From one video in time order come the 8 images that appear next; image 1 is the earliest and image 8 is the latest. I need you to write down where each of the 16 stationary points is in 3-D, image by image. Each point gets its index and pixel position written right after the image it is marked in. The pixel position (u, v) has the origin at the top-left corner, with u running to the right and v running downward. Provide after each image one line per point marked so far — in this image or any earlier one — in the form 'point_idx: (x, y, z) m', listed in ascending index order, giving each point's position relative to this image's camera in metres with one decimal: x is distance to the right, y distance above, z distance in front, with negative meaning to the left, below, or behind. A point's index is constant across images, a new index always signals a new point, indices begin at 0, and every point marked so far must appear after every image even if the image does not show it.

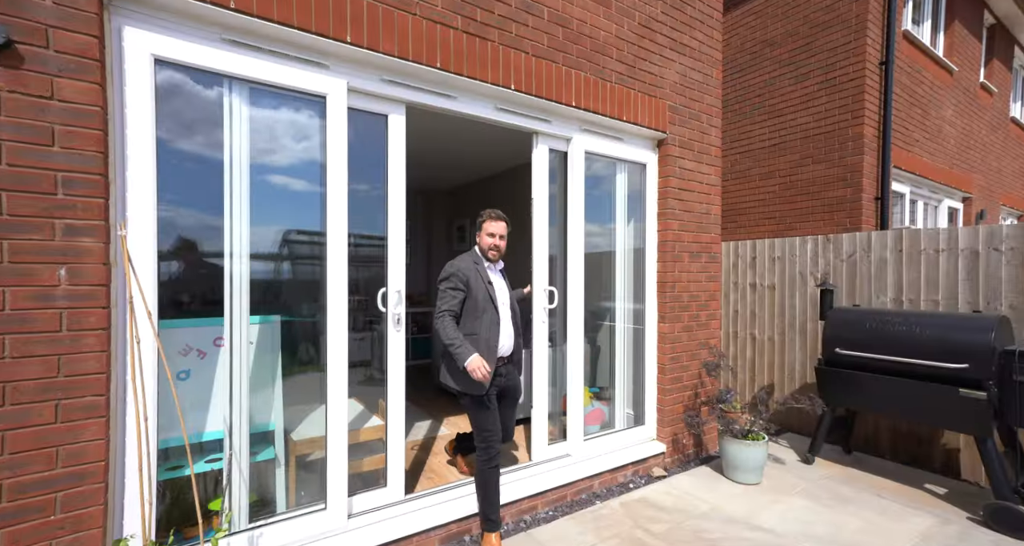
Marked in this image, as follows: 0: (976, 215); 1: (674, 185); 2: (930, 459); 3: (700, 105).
0: (+6.2, +0.8, +6.2) m
1: (+1.2, +0.7, +3.4) m
2: (+3.1, -1.4, +3.4) m
3: (+1.5, +1.3, +3.6) m
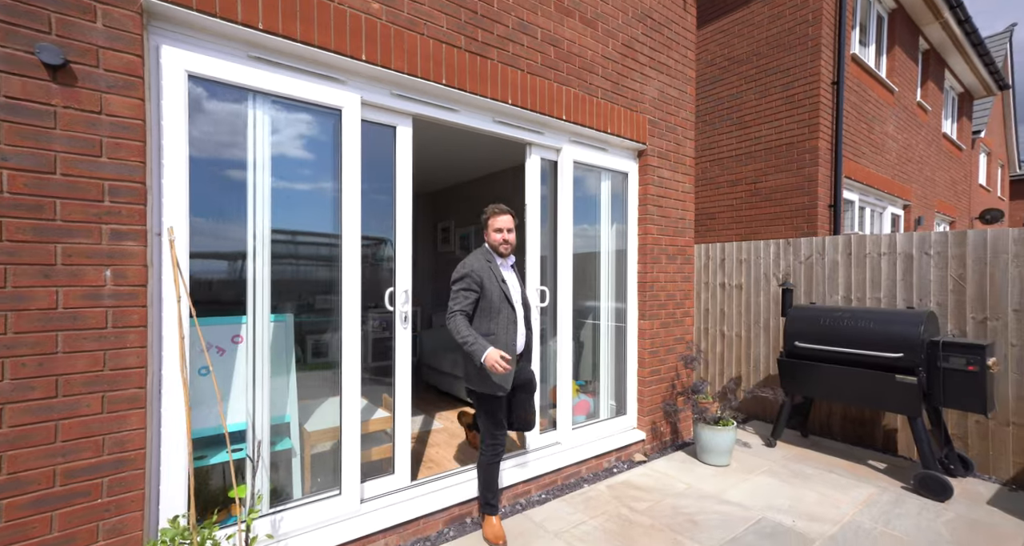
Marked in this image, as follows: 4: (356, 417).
0: (+6.0, +0.8, +6.8) m
1: (+1.2, +0.7, +3.7) m
2: (+3.0, -1.4, +3.8) m
3: (+1.4, +1.3, +3.9) m
4: (-0.8, -0.8, +2.4) m
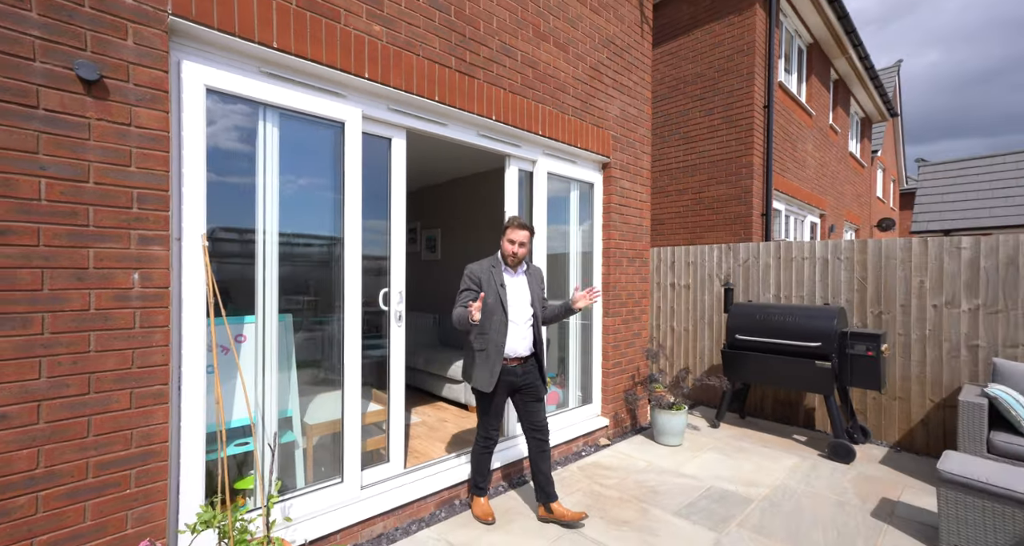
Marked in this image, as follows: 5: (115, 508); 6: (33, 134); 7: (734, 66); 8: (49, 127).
0: (+5.4, +0.8, +7.8) m
1: (+1.0, +0.6, +4.1) m
2: (+2.8, -1.4, +4.4) m
3: (+1.2, +1.3, +4.3) m
4: (-0.9, -0.8, +2.6) m
5: (-1.6, -0.9, +1.8) m
6: (-1.8, +0.5, +1.7) m
7: (+2.8, +2.6, +5.7) m
8: (-1.7, +0.5, +1.7) m
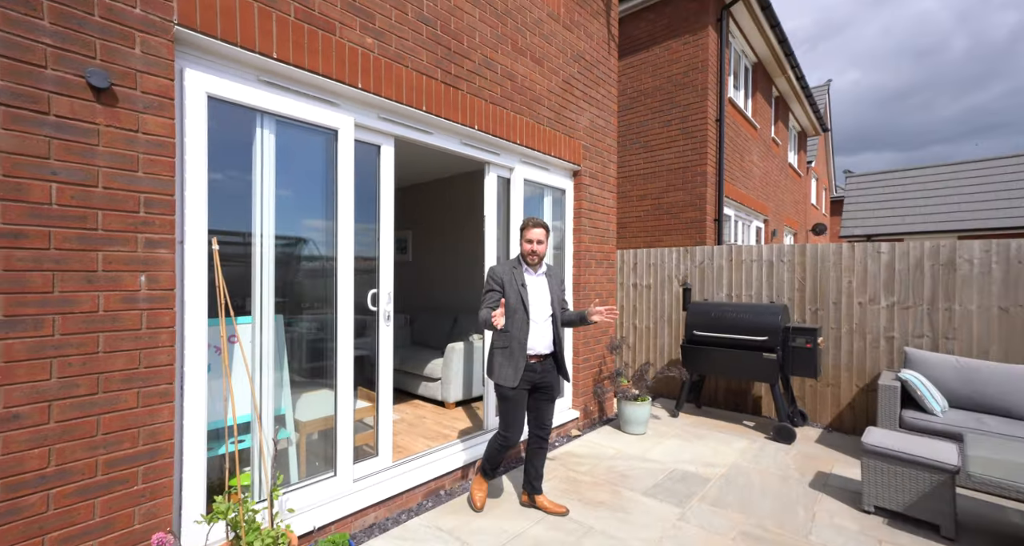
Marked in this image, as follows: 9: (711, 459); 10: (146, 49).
0: (+4.8, +0.7, +8.4) m
1: (+0.7, +0.6, +4.4) m
2: (+2.5, -1.4, +4.8) m
3: (+0.9, +1.3, +4.6) m
4: (-1.0, -0.8, +2.7) m
5: (-1.6, -1.0, +1.9) m
6: (-1.7, +0.5, +1.7) m
7: (+2.4, +2.6, +6.2) m
8: (-1.7, +0.5, +1.7) m
9: (+1.6, -1.5, +3.7) m
10: (-1.5, +0.9, +1.9) m
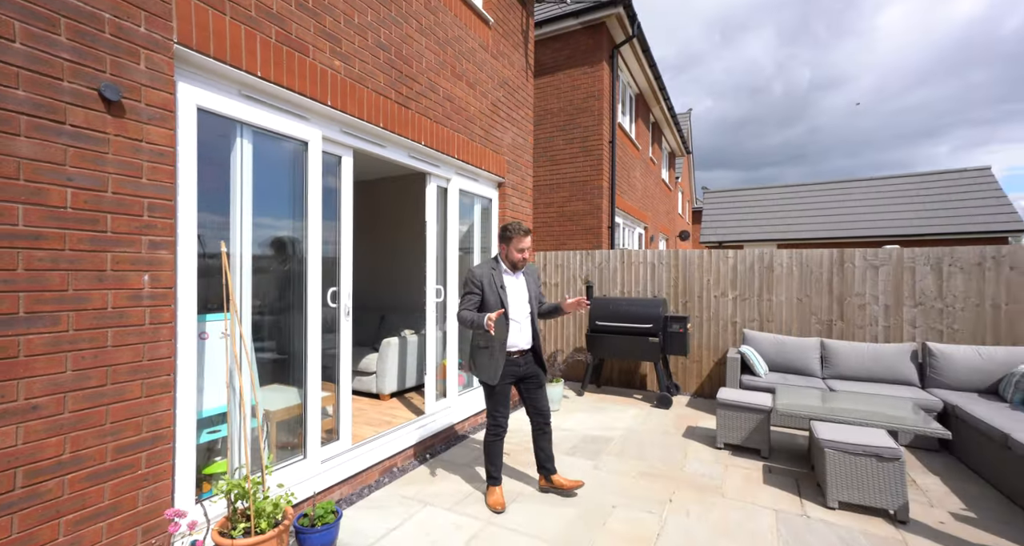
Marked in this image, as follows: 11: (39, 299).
0: (+3.0, +0.8, +9.9) m
1: (0.0, +0.6, +5.0) m
2: (+1.6, -1.4, +5.9) m
3: (+0.1, +1.3, +5.3) m
4: (-1.3, -0.8, +3.0) m
5: (-1.7, -1.0, +2.0) m
6: (-1.8, +0.5, +1.8) m
7: (+1.2, +2.6, +7.1) m
8: (-1.8, +0.5, +1.9) m
9: (+1.0, -1.5, +4.5) m
10: (-1.7, +1.0, +2.1) m
11: (-1.8, -0.1, +1.8) m
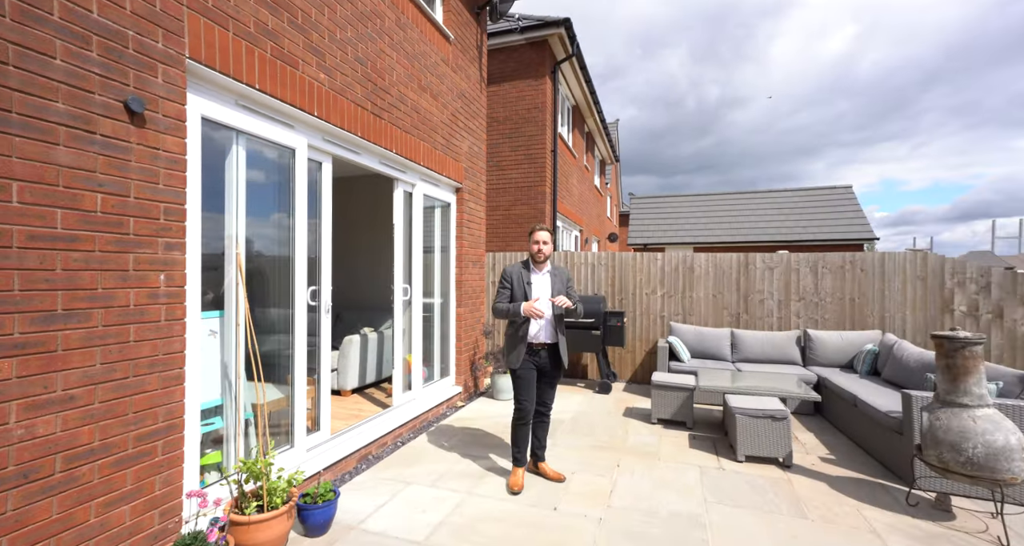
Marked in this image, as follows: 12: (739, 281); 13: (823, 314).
0: (+1.7, +0.8, +10.7) m
1: (-0.6, +0.6, +5.4) m
2: (+0.9, -1.4, +6.5) m
3: (-0.4, +1.3, +5.7) m
4: (-1.5, -0.8, +3.2) m
5: (-1.7, -1.0, +2.2) m
6: (-1.8, +0.5, +2.0) m
7: (+0.3, +2.6, +7.6) m
8: (-1.8, +0.5, +2.0) m
9: (+0.5, -1.5, +5.1) m
10: (-1.7, +1.0, +2.2) m
11: (-1.8, -0.1, +1.9) m
12: (+3.1, -0.1, +6.2) m
13: (+4.0, -0.5, +5.9) m
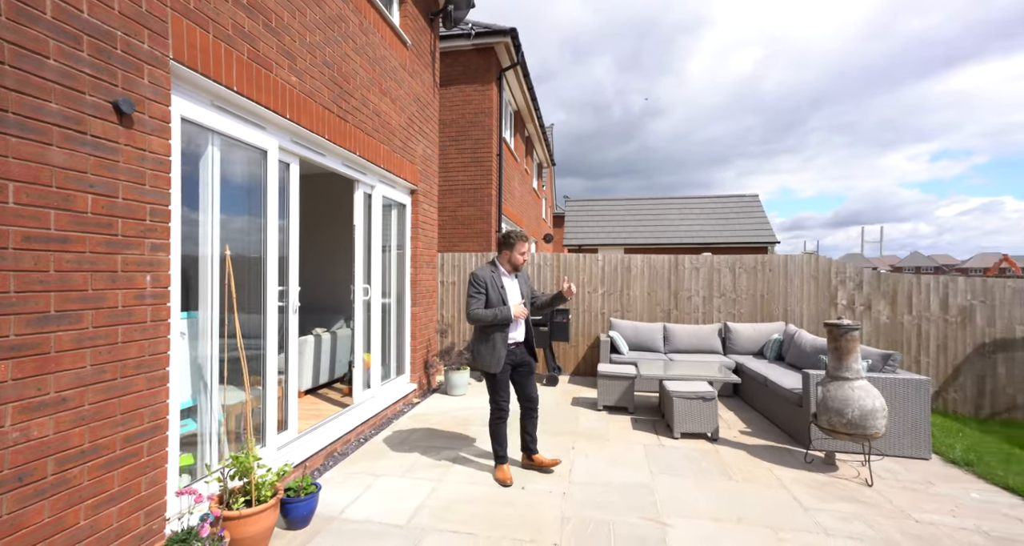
0: (+0.3, +0.8, +11.1) m
1: (-1.1, +0.7, +5.5) m
2: (+0.1, -1.4, +6.8) m
3: (-1.0, +1.3, +5.8) m
4: (-1.7, -0.8, +3.2) m
5: (-1.8, -1.0, +2.2) m
6: (-1.8, +0.5, +2.0) m
7: (-0.6, +2.6, +7.9) m
8: (-1.8, +0.5, +2.0) m
9: (0.0, -1.5, +5.4) m
10: (-1.8, +0.9, +2.3) m
11: (-1.8, -0.1, +1.9) m
12: (+2.3, -0.1, +6.9) m
13: (+3.3, -0.5, +6.8) m
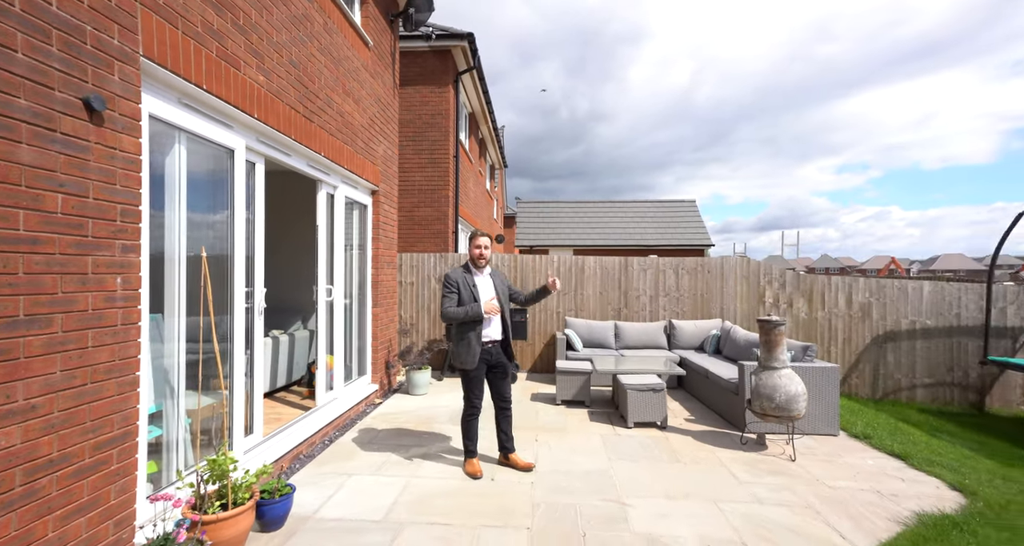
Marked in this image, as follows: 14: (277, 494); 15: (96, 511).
0: (-0.9, +0.8, +11.2) m
1: (-1.6, +0.6, +5.5) m
2: (-0.5, -1.4, +7.0) m
3: (-1.6, +1.3, +5.8) m
4: (-1.9, -0.8, +3.2) m
5: (-1.9, -1.0, +2.1) m
6: (-1.9, +0.5, +1.9) m
7: (-1.3, +2.6, +7.9) m
8: (-1.9, +0.5, +1.9) m
9: (-0.5, -1.5, +5.5) m
10: (-1.8, +0.9, +2.2) m
11: (-1.9, -0.1, +1.8) m
12: (+1.7, -0.1, +7.3) m
13: (+2.7, -0.5, +7.3) m
14: (-1.4, -1.3, +2.8) m
15: (-1.9, -1.1, +2.1) m
